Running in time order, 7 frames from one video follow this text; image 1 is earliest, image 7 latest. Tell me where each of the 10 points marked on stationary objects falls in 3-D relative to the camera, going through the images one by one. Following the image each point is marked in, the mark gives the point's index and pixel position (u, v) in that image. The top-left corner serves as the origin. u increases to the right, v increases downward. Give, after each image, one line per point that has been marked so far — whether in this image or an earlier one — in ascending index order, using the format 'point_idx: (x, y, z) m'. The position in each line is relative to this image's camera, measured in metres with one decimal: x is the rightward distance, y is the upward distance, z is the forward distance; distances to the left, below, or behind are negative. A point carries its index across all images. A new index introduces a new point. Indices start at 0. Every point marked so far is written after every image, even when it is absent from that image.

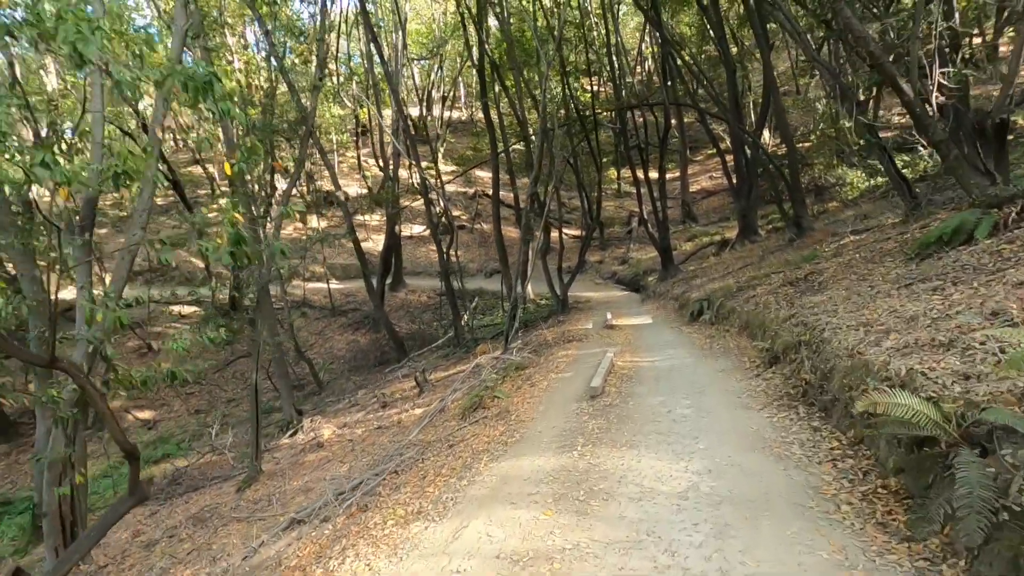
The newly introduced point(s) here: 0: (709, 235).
0: (+6.1, +1.6, +18.6) m
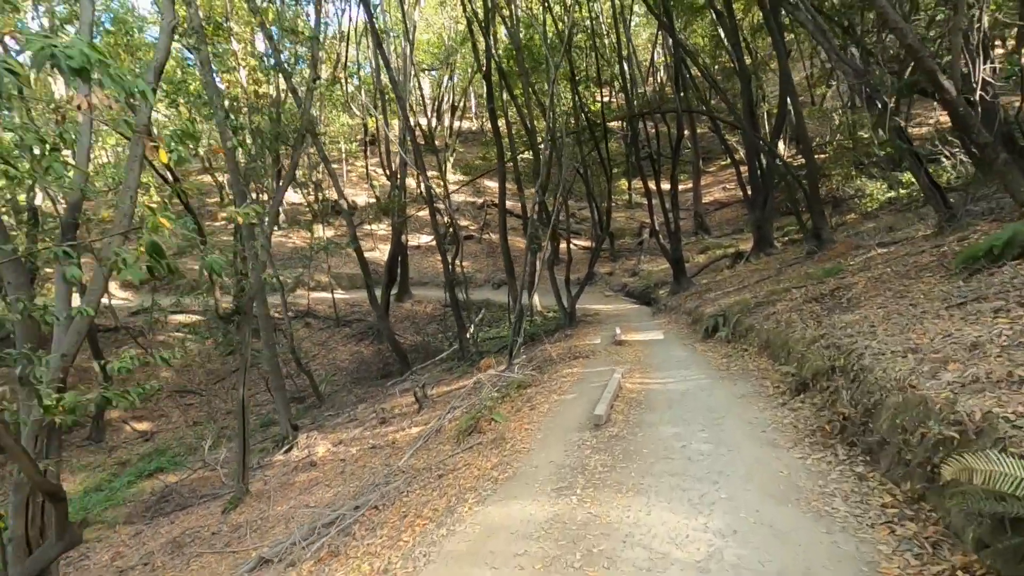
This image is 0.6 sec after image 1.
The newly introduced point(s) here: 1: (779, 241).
0: (+6.3, +1.2, +18.1) m
1: (+6.8, +1.2, +15.5) m
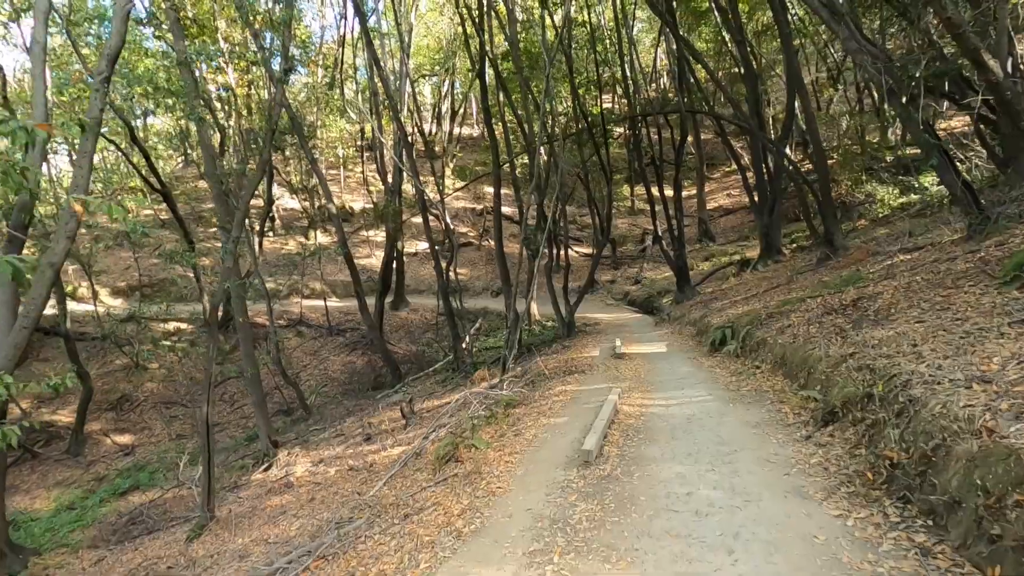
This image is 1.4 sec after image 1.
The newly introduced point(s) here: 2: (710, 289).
0: (+6.2, +1.0, +17.5) m
1: (+6.8, +1.0, +14.9) m
2: (+4.5, 0.0, +13.8) m
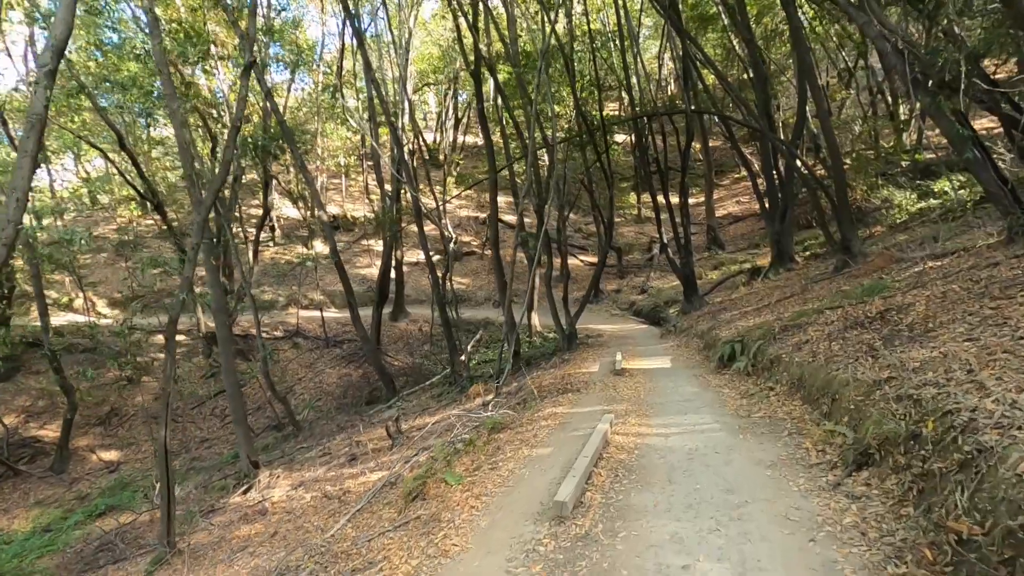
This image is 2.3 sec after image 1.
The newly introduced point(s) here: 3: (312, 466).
0: (+6.3, +0.7, +16.8) m
1: (+6.8, +0.8, +14.2) m
2: (+4.5, -0.3, +13.1) m
3: (-3.1, -2.8, +9.5) m
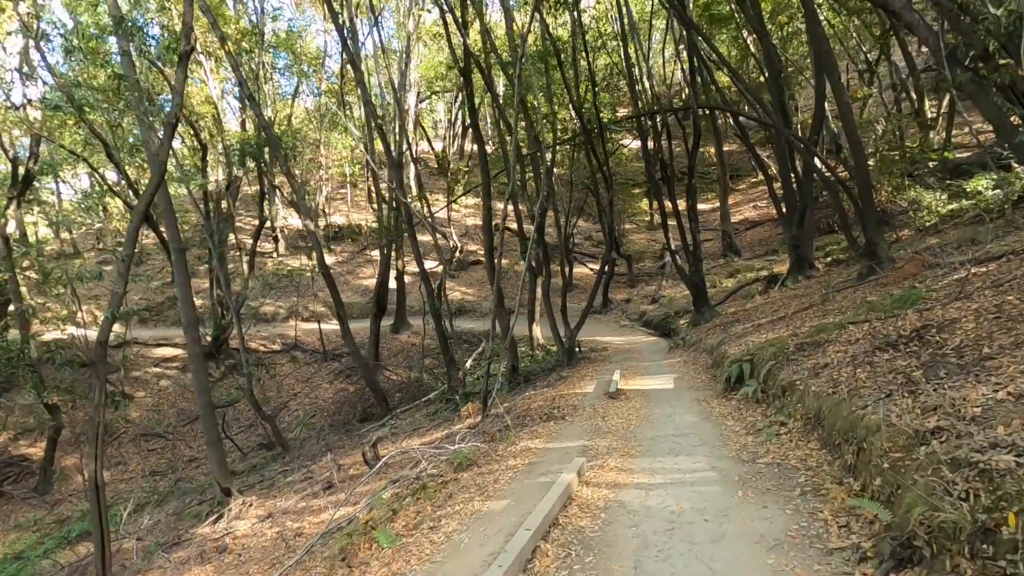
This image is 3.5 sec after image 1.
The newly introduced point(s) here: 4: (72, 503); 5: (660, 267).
0: (+6.4, +0.5, +15.9) m
1: (+6.8, +0.6, +13.3) m
2: (+4.5, -0.4, +12.2) m
3: (-3.2, -3.0, +8.8) m
4: (-9.5, -4.6, +13.1) m
5: (+4.8, +0.7, +19.7) m
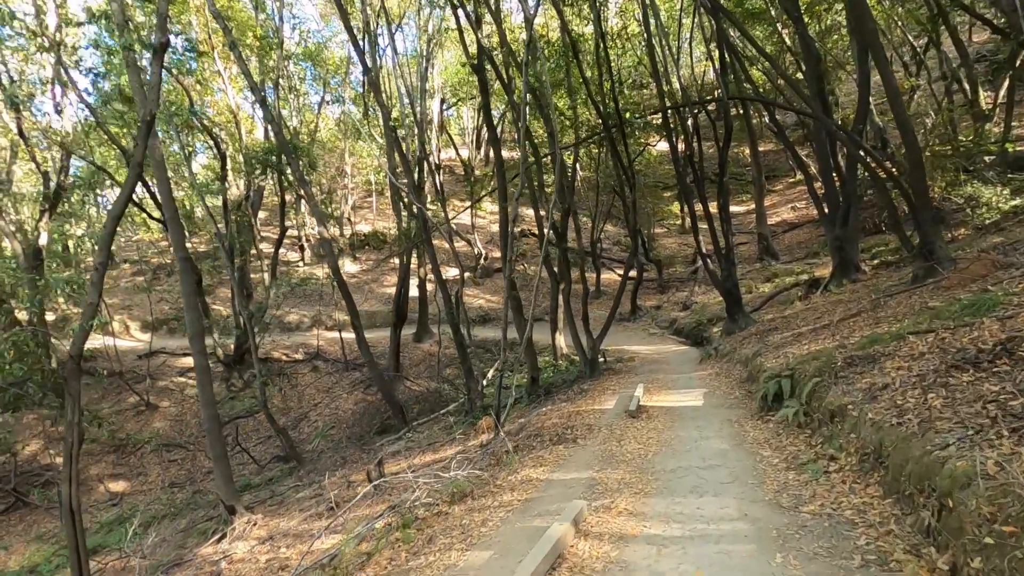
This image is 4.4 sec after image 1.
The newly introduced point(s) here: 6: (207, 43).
0: (+7.0, +0.4, +14.9) m
1: (+7.2, +0.5, +12.3) m
2: (+4.9, -0.5, +11.4) m
3: (-3.0, -3.1, +8.3) m
4: (-9.0, -4.8, +13.0) m
5: (+5.6, +0.5, +18.8) m
6: (-7.6, +6.1, +15.0) m
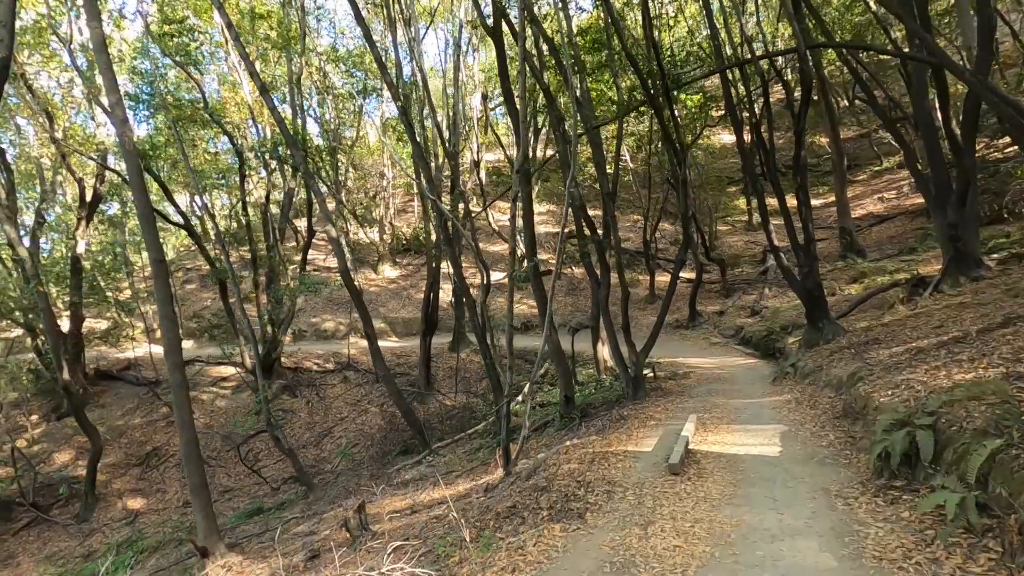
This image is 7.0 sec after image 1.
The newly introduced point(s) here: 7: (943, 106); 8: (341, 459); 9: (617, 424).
0: (+7.8, +0.3, +12.6) m
1: (+7.8, +0.5, +10.0) m
2: (+5.4, -0.6, +9.3) m
3: (-2.7, -3.1, +7.0) m
4: (-8.2, -5.0, +12.2) m
5: (+6.9, +0.4, +16.6) m
6: (-6.7, +5.9, +14.2) m
7: (+6.5, +2.7, +9.1) m
8: (-3.5, -3.5, +12.3) m
9: (+1.3, -1.5, +7.2) m
